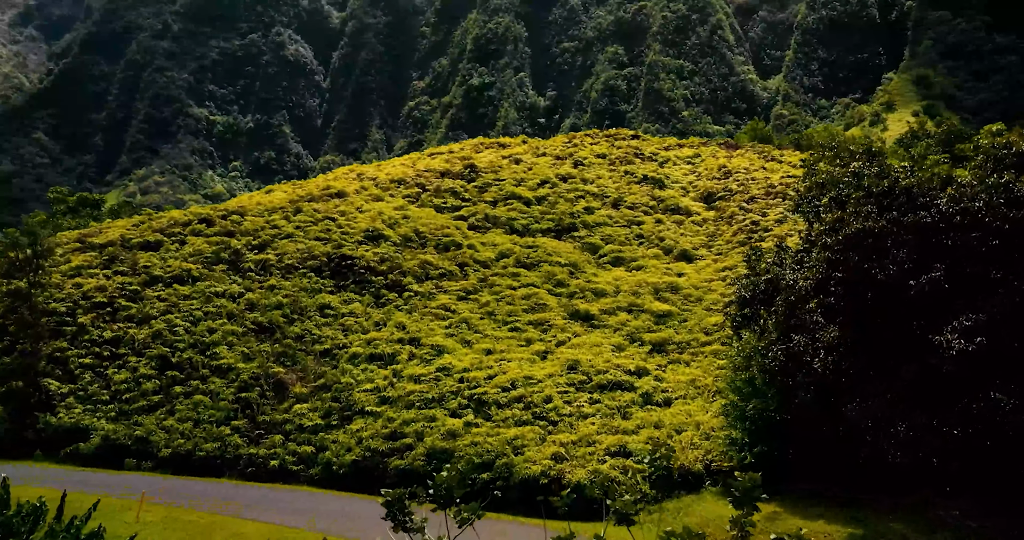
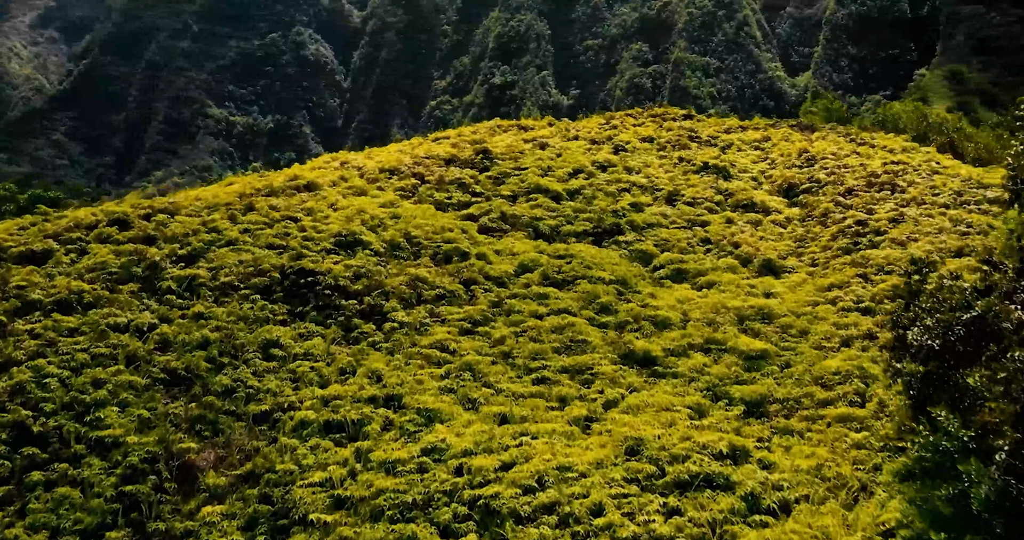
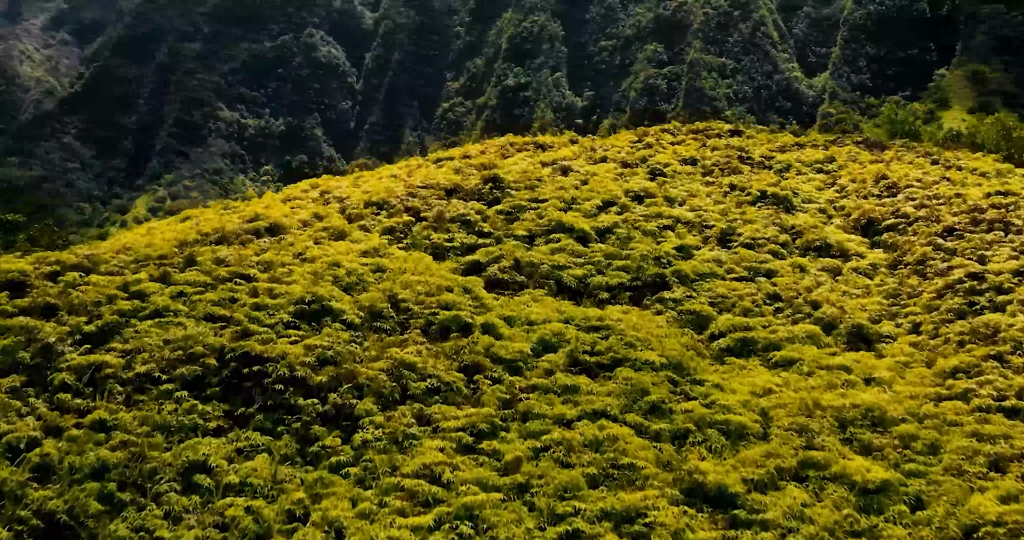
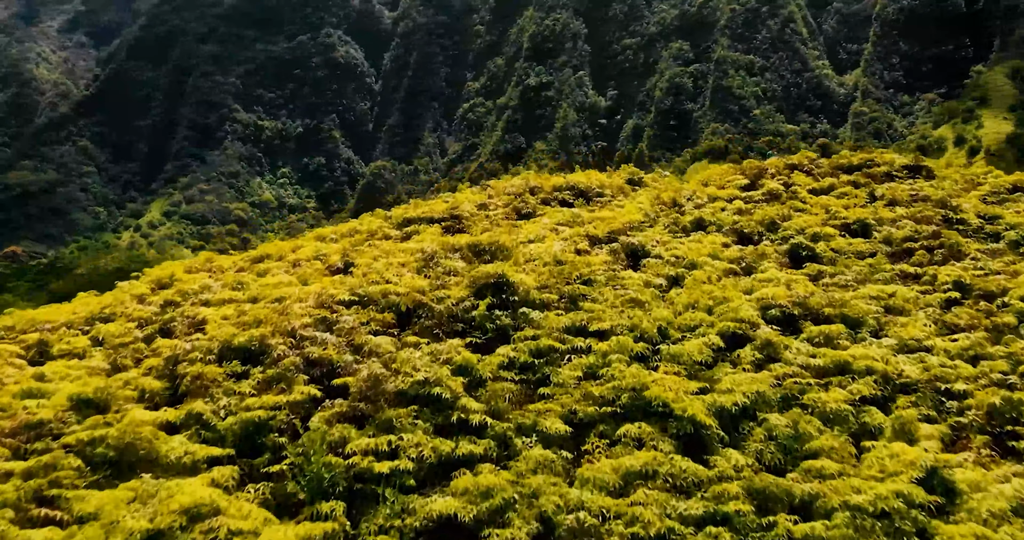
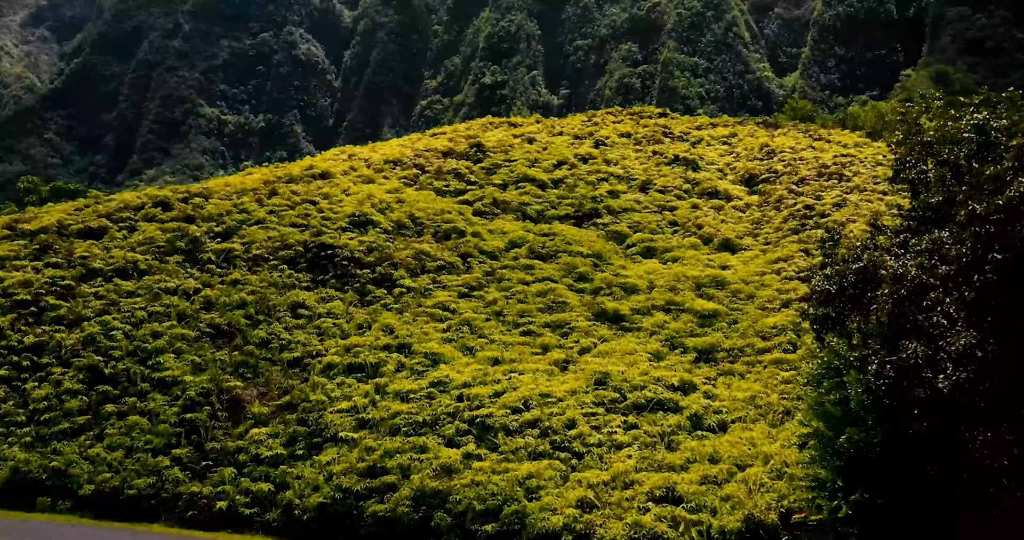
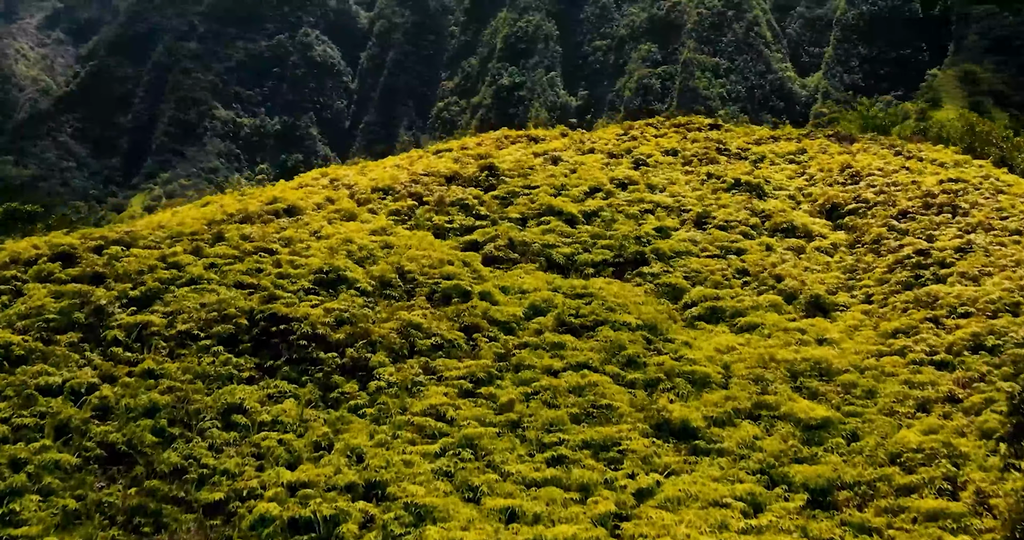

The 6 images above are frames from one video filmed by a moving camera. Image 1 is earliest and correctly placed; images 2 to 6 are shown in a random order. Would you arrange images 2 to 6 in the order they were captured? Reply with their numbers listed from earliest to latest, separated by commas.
5, 2, 6, 3, 4
